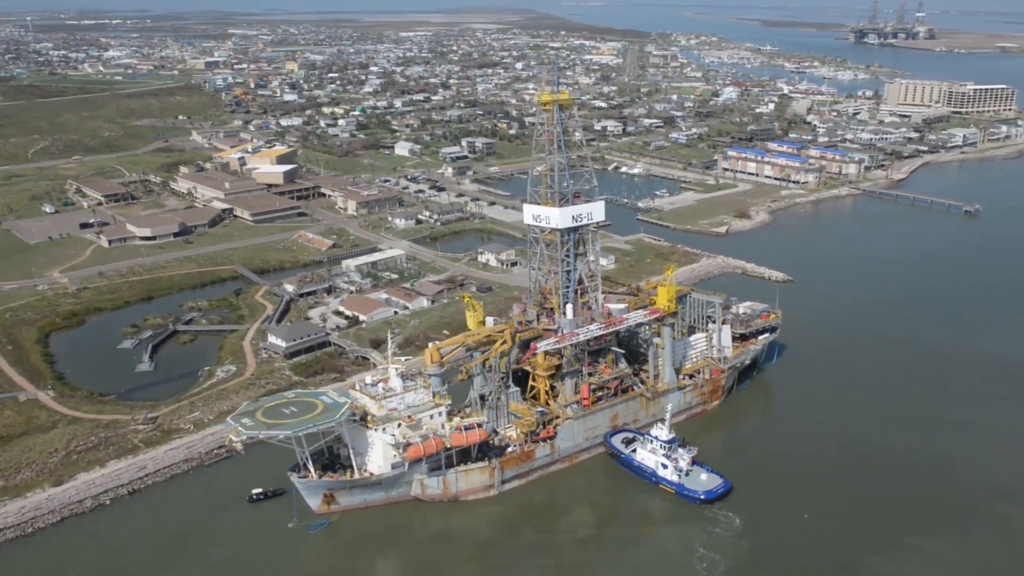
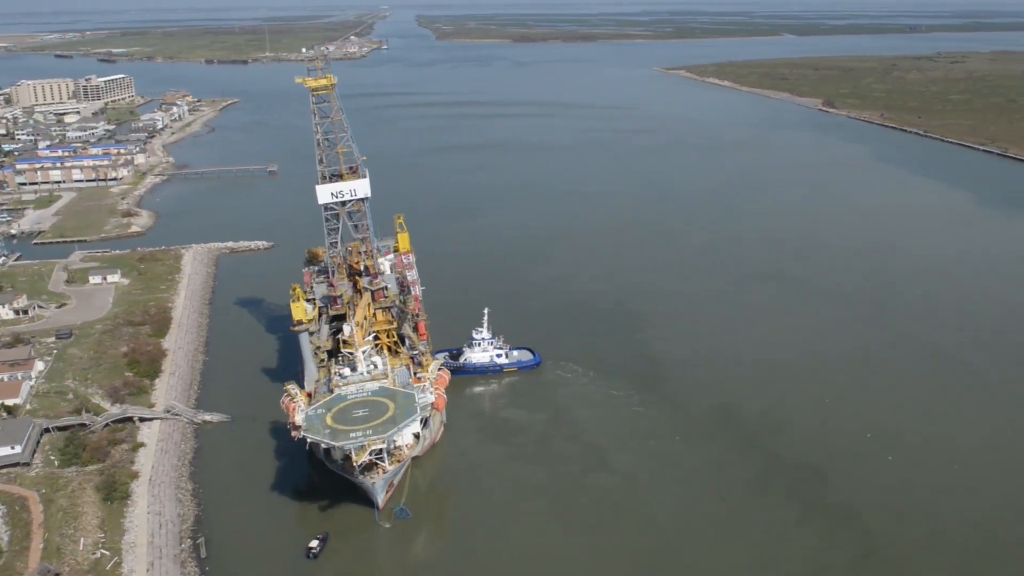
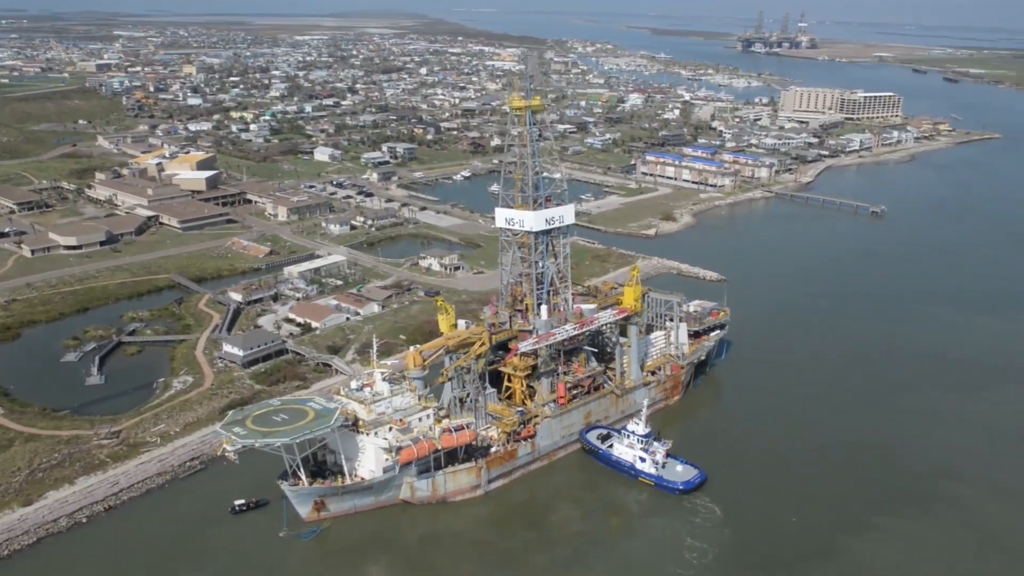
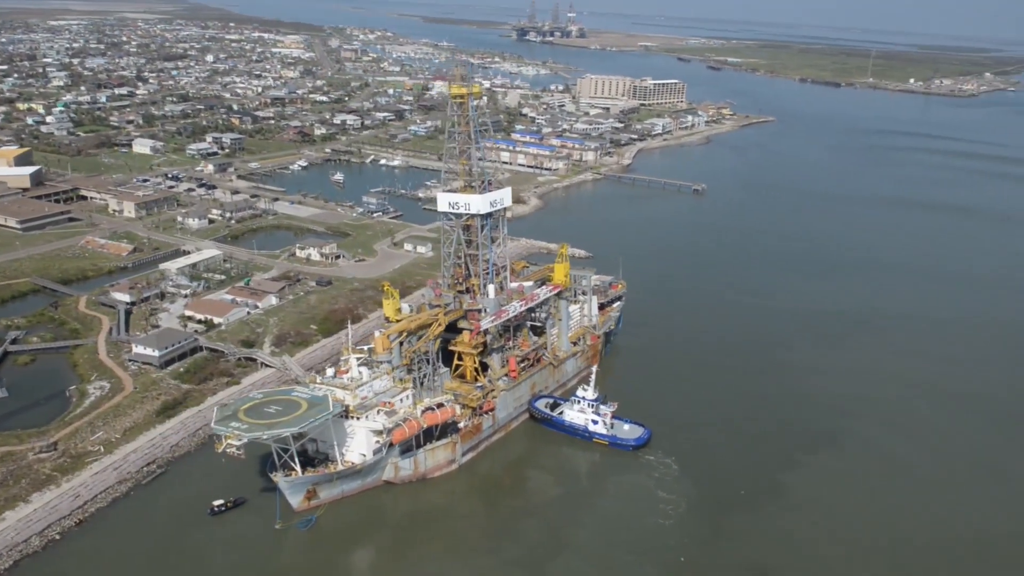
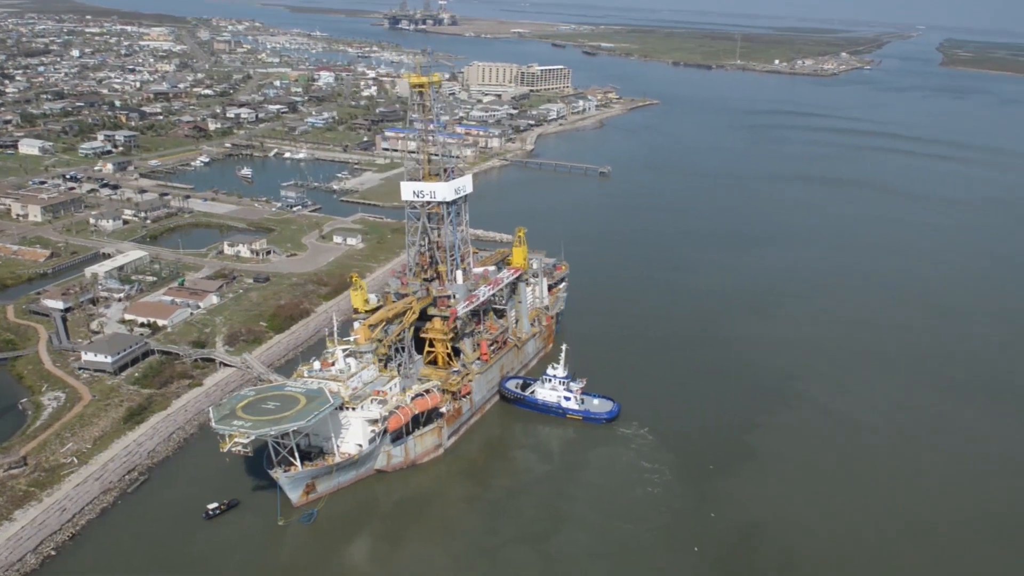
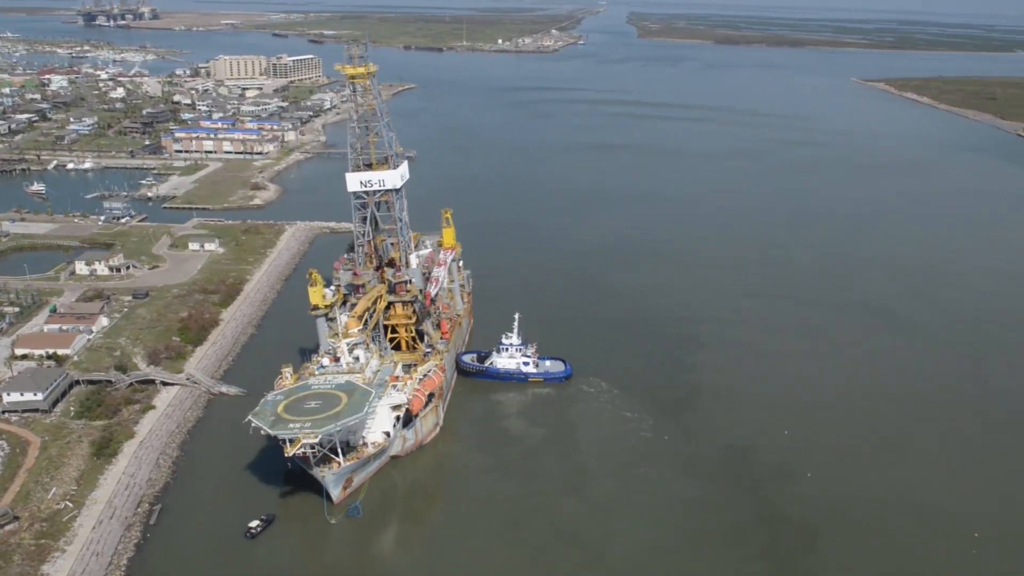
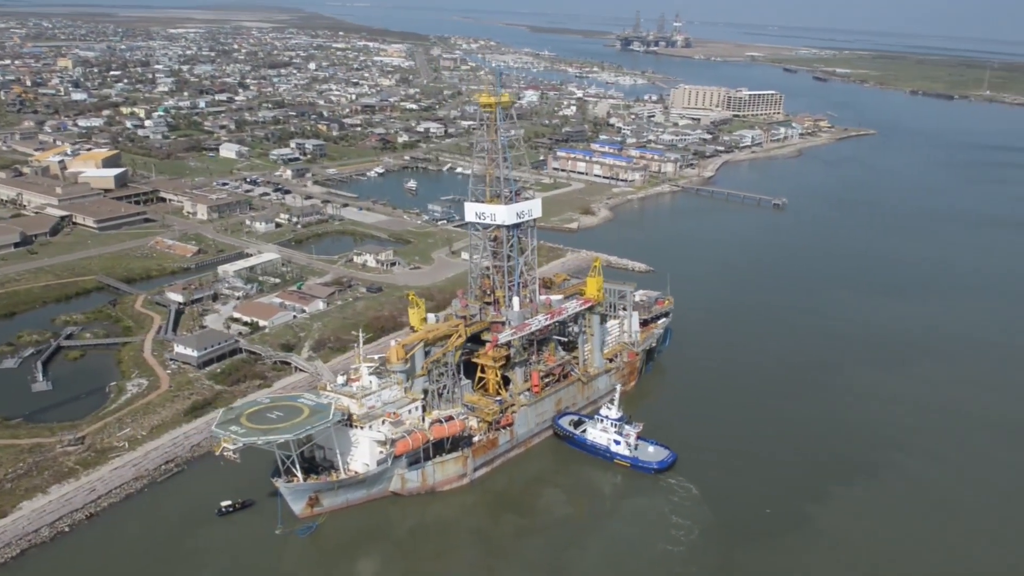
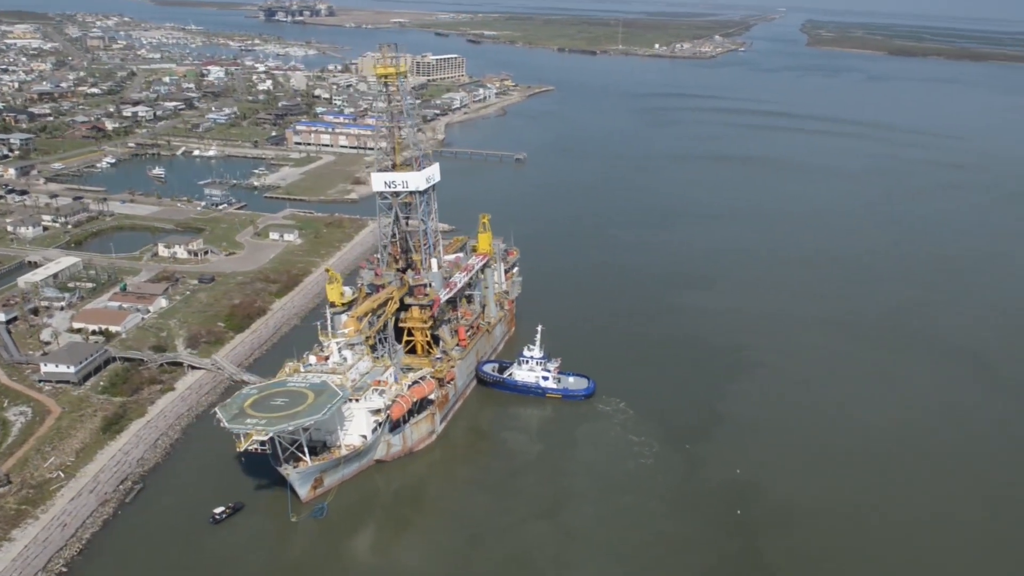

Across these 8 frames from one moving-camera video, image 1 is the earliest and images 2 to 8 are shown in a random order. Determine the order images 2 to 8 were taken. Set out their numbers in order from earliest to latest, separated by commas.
3, 7, 4, 5, 8, 6, 2
